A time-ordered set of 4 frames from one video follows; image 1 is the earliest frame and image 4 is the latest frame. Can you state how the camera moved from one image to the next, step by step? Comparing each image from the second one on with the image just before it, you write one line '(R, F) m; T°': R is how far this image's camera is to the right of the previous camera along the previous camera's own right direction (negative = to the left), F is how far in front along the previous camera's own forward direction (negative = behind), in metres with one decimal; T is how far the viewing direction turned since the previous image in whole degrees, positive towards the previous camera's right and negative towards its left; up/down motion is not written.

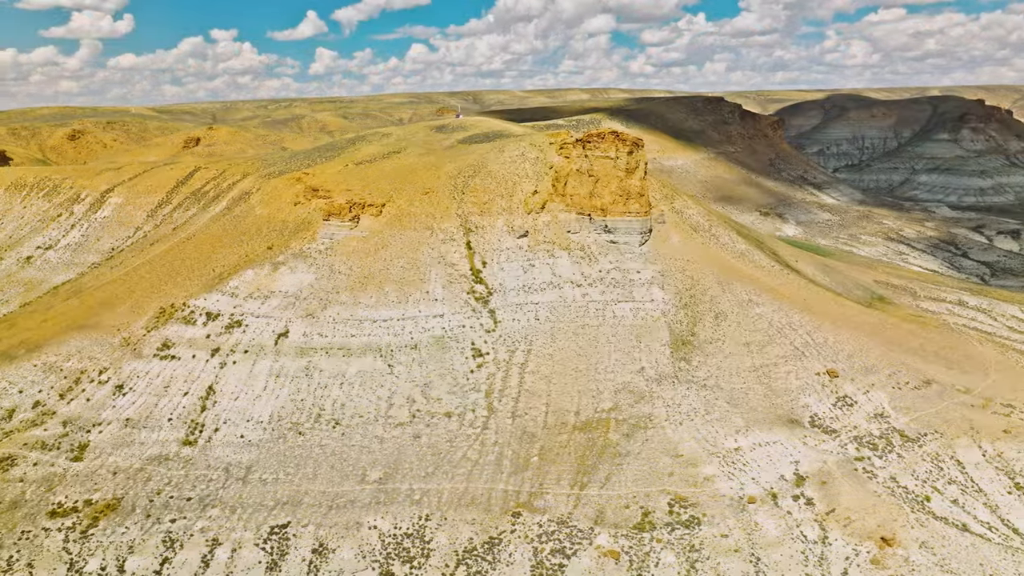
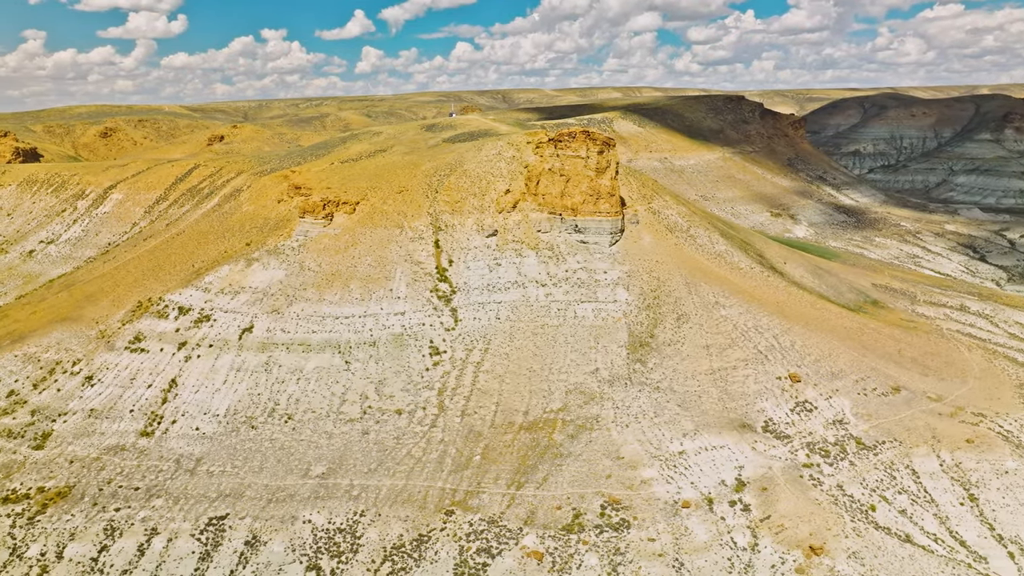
(+3.1, +0.1) m; -2°
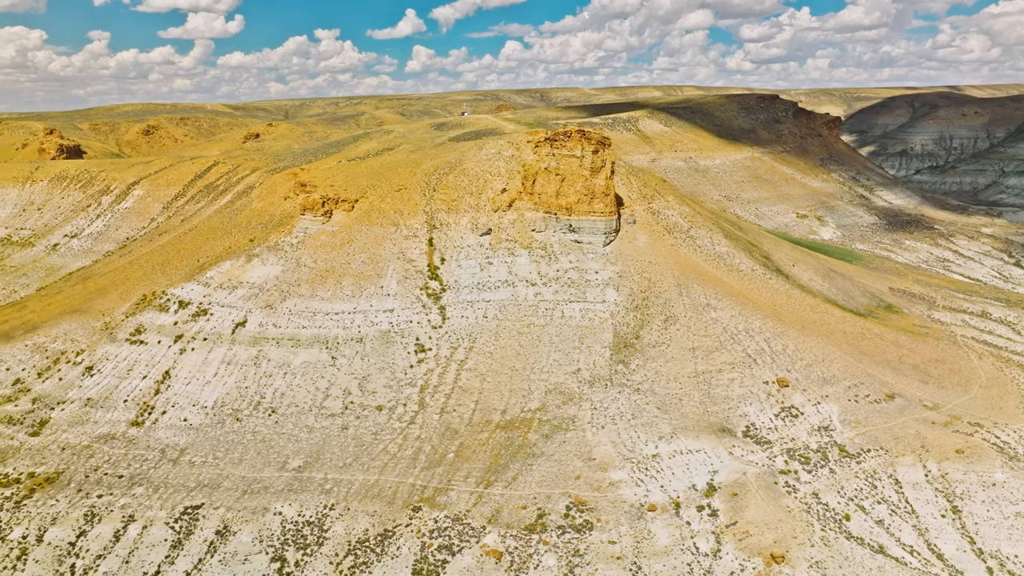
(+2.1, 0.0) m; -3°
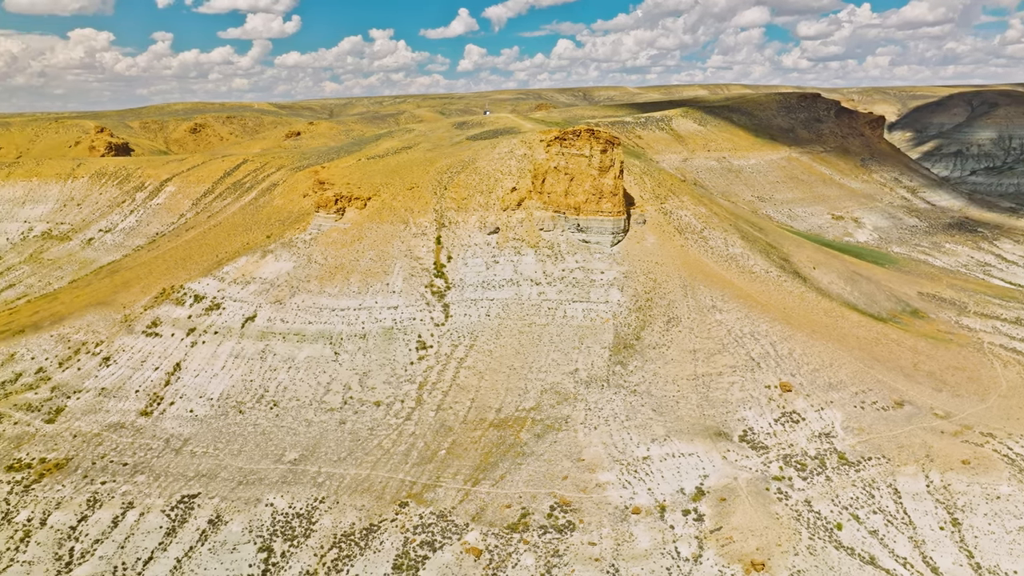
(+1.6, -0.1) m; -3°
